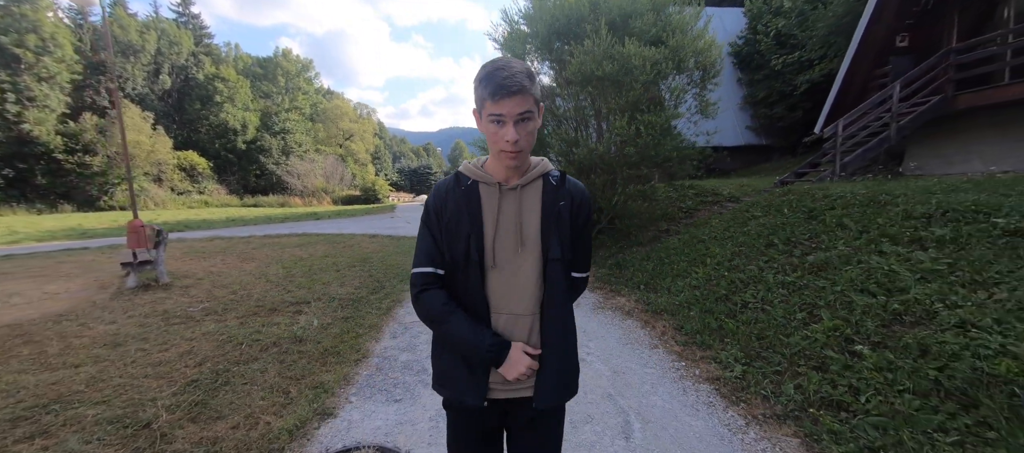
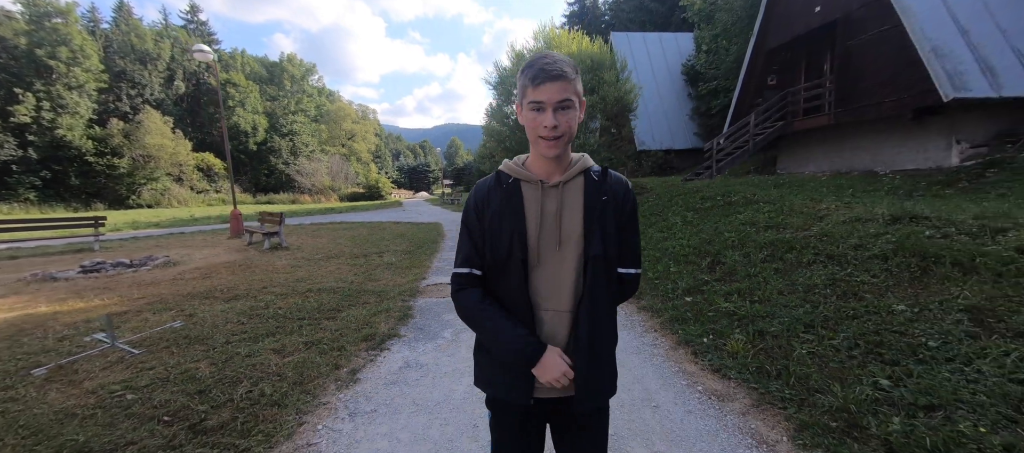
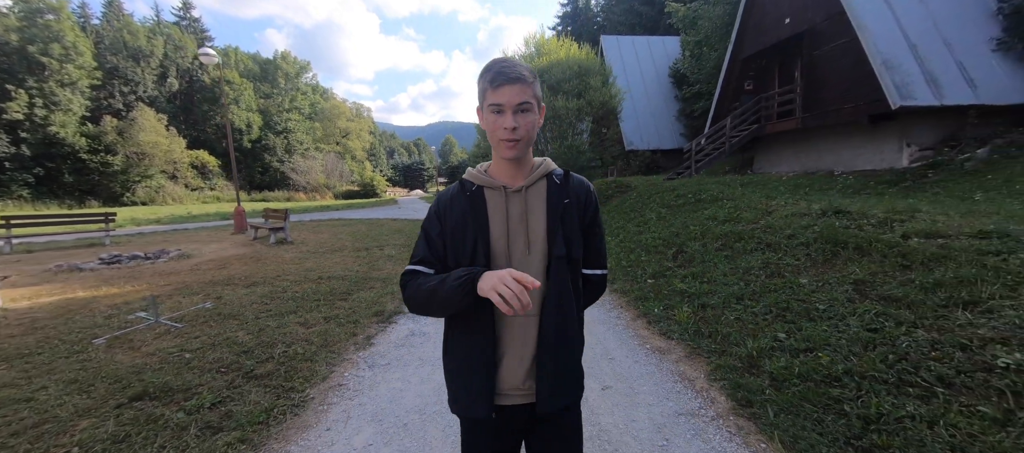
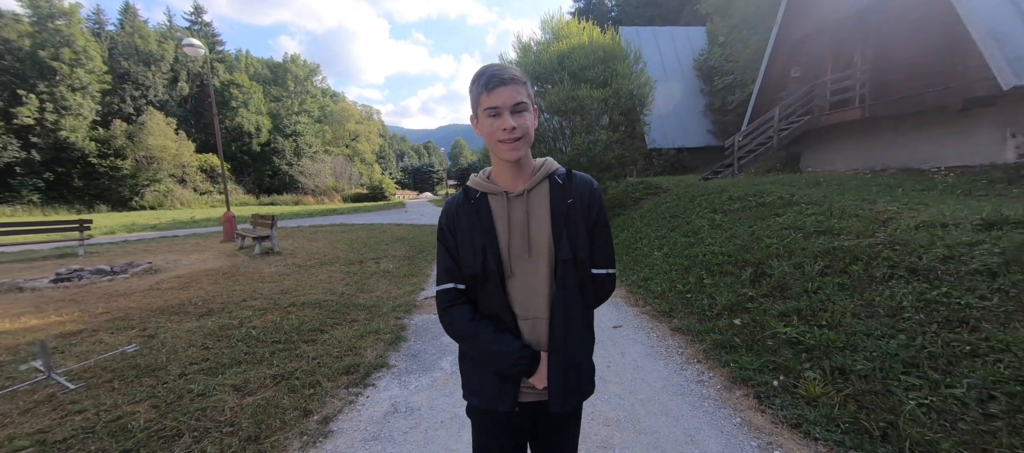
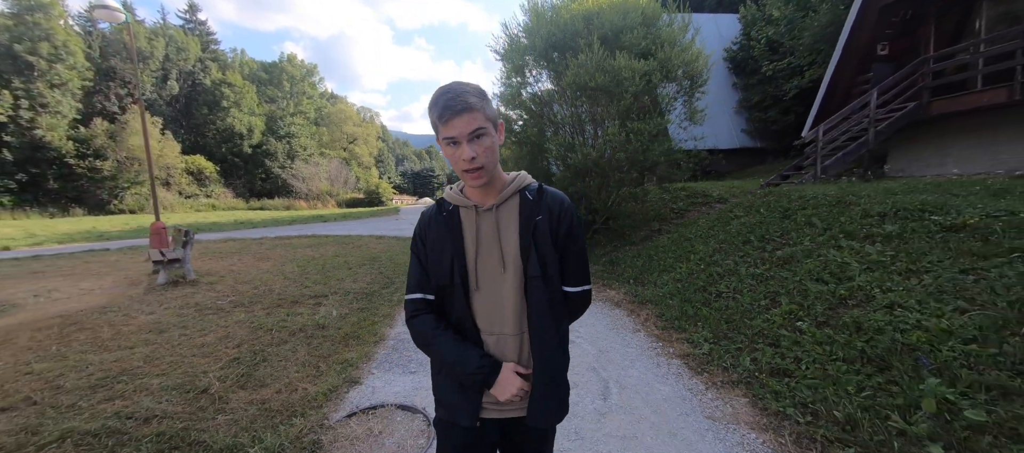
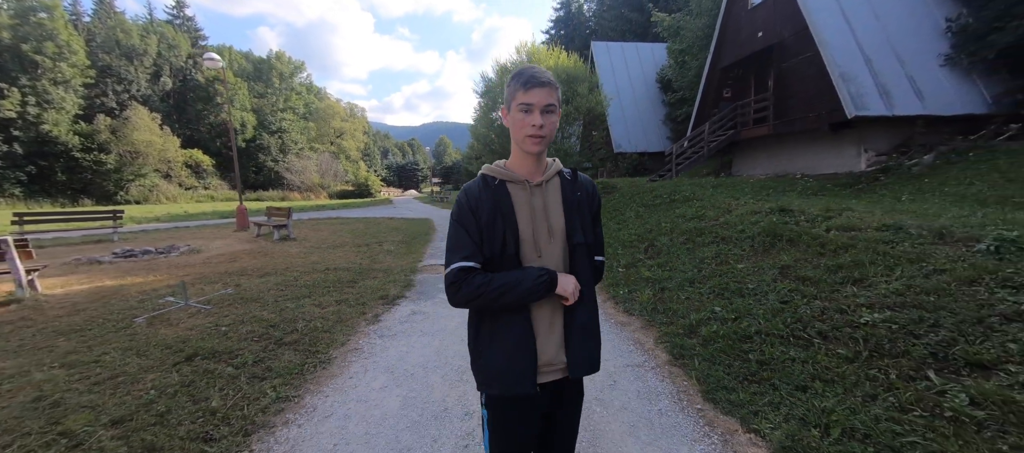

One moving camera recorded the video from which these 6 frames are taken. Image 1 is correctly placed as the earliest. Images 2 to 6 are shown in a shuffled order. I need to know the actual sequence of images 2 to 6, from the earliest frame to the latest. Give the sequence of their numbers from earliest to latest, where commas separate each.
5, 4, 2, 3, 6
